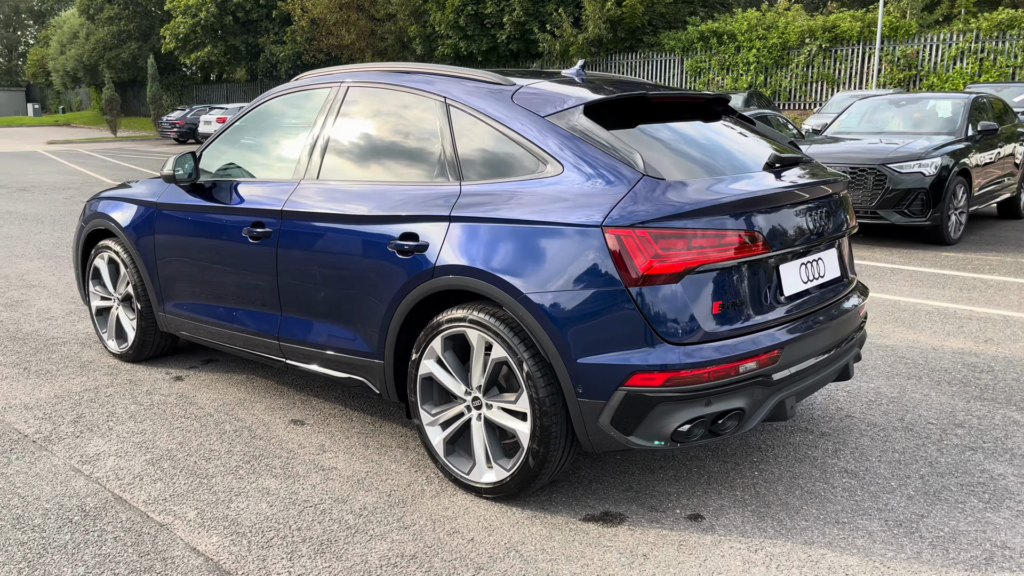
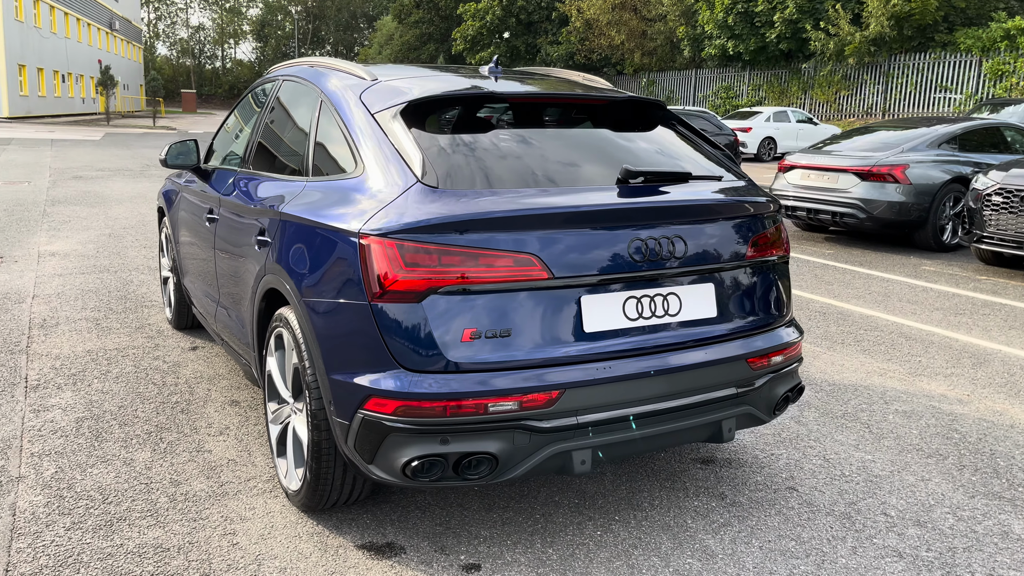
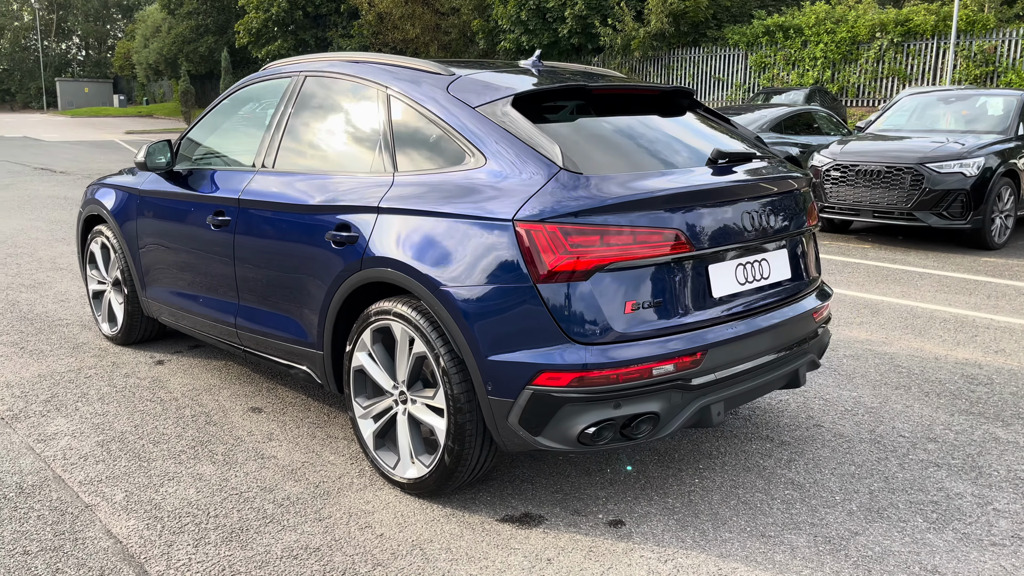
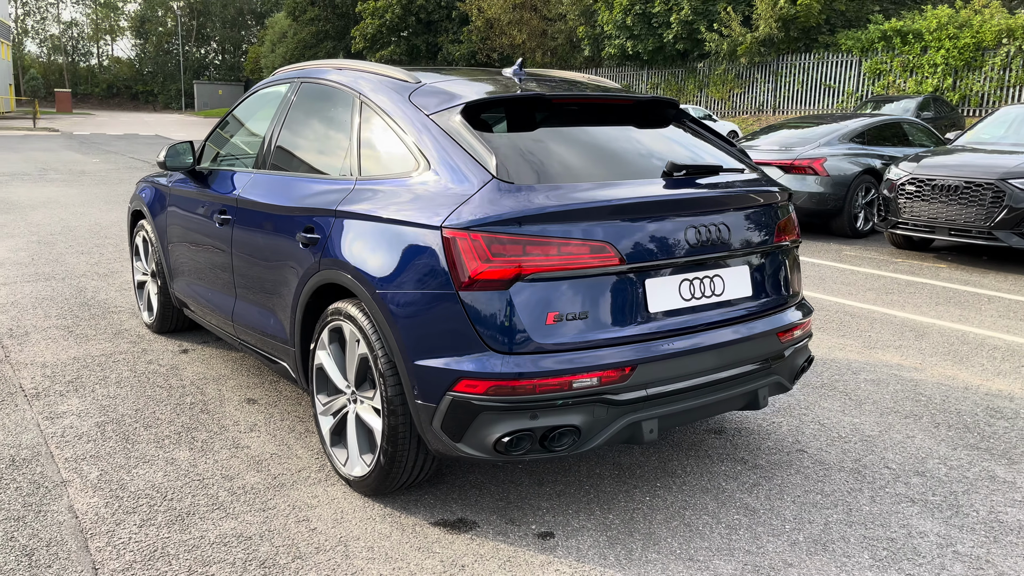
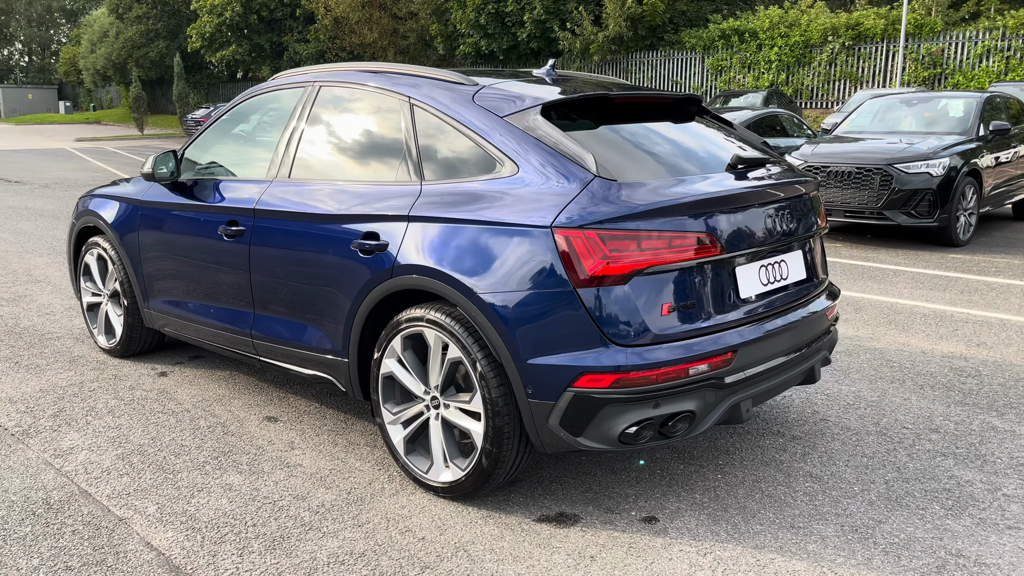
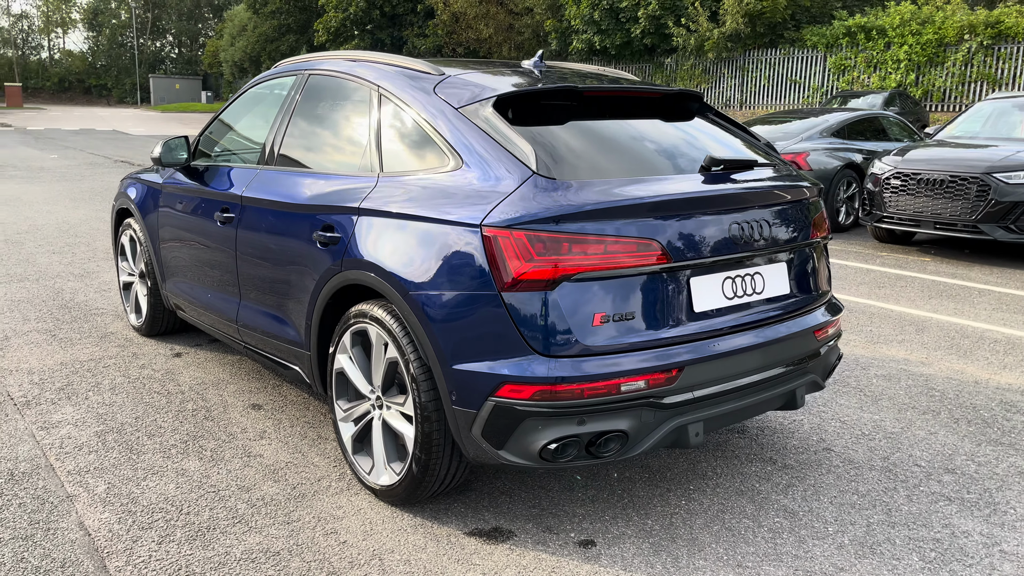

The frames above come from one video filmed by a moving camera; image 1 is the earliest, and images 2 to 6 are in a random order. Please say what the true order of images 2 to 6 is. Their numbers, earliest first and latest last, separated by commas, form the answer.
5, 3, 6, 4, 2
